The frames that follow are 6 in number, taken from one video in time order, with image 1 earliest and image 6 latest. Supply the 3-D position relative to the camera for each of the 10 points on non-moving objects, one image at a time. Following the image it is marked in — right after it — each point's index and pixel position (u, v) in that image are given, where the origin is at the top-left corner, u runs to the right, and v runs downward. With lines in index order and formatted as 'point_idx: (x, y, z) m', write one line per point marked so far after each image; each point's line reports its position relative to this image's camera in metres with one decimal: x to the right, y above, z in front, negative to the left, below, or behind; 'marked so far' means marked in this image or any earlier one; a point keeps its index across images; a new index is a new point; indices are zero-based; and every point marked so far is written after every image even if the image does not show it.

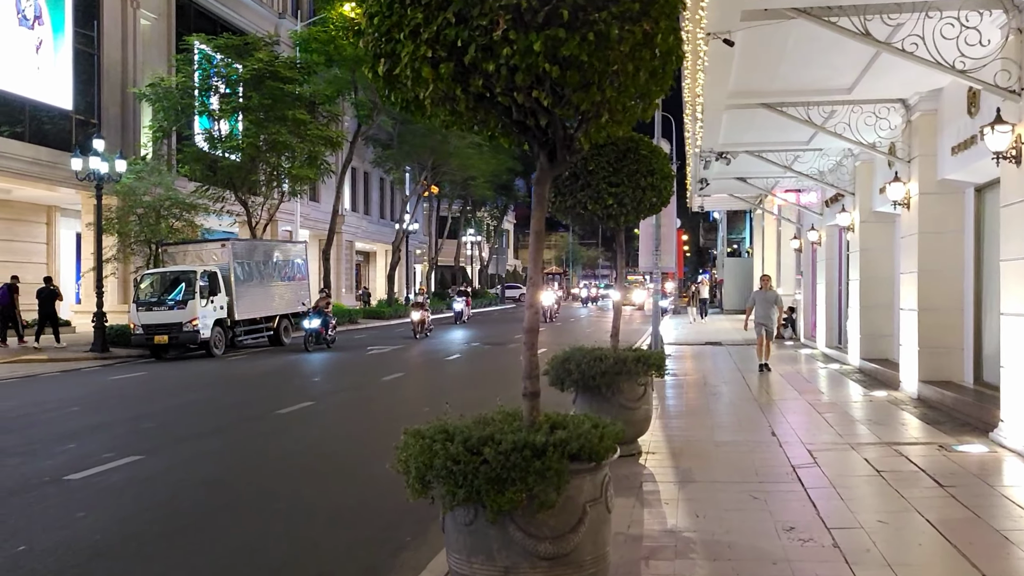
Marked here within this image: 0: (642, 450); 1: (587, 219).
0: (+1.4, -1.7, +8.9) m
1: (+0.8, +0.7, +8.3) m
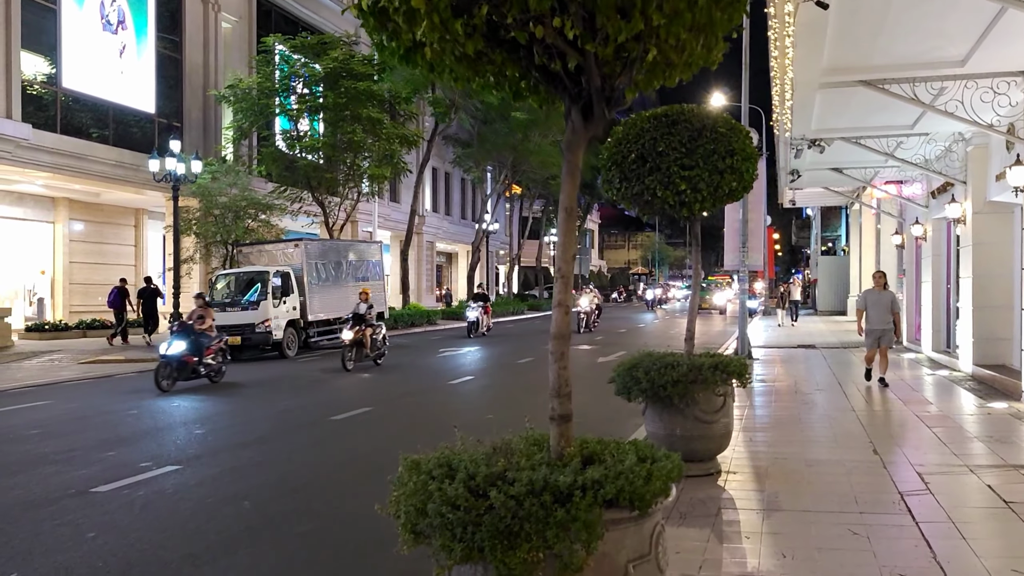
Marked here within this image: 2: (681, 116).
0: (+2.0, -1.7, +7.8) m
1: (+1.3, +0.7, +7.4) m
2: (+1.5, +1.5, +7.1) m
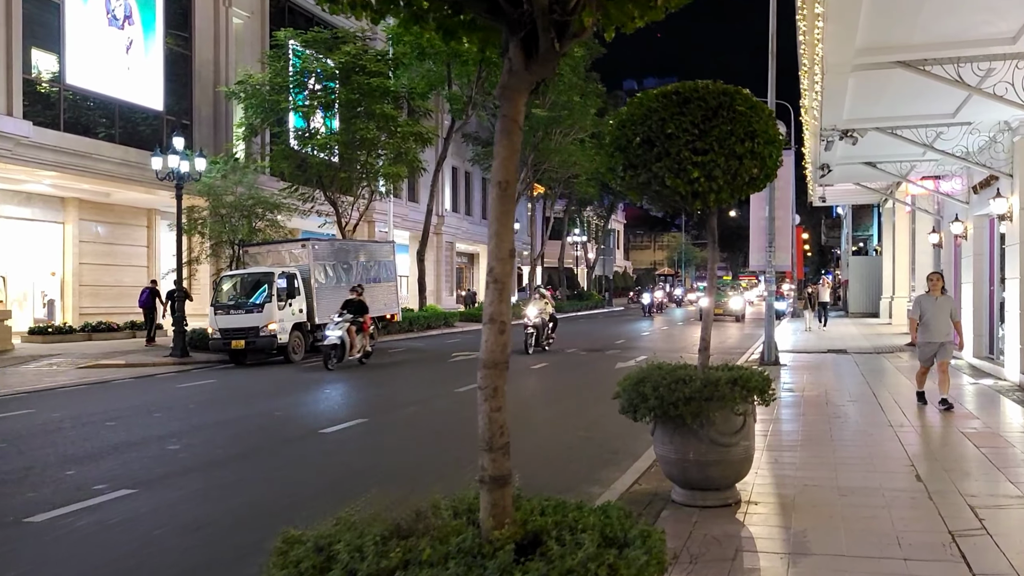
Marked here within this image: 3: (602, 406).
0: (+1.9, -1.7, +6.8) m
1: (+1.2, +0.7, +6.4) m
2: (+1.4, +1.5, +6.2) m
3: (+1.4, -1.8, +12.3) m
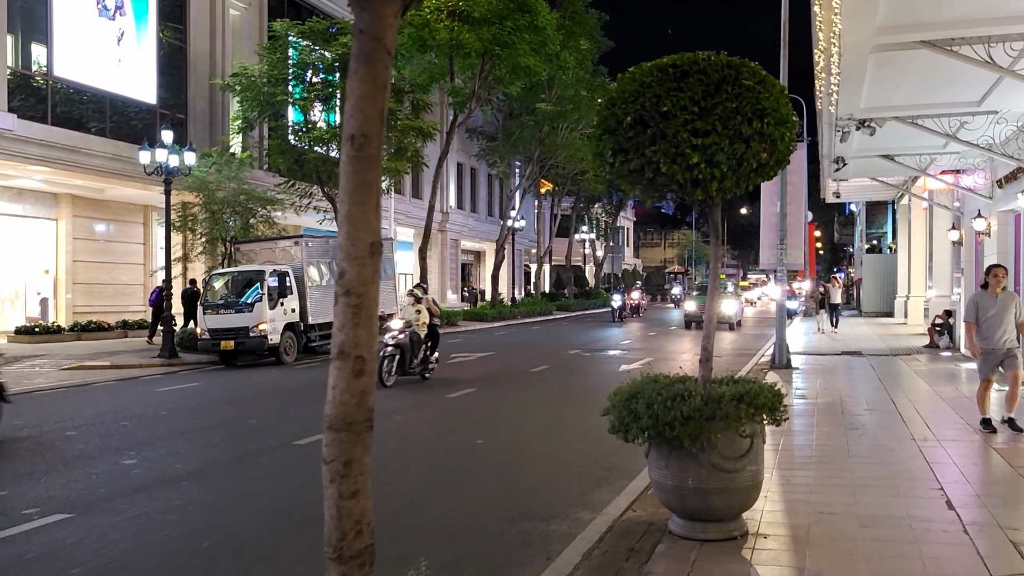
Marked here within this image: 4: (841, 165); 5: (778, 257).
0: (+1.8, -1.8, +6.0) m
1: (+1.0, +0.7, +5.6) m
2: (+1.2, +1.4, +5.4) m
3: (+1.3, -1.8, +11.5) m
4: (+7.3, +2.7, +18.3) m
5: (+5.9, +0.7, +18.4) m
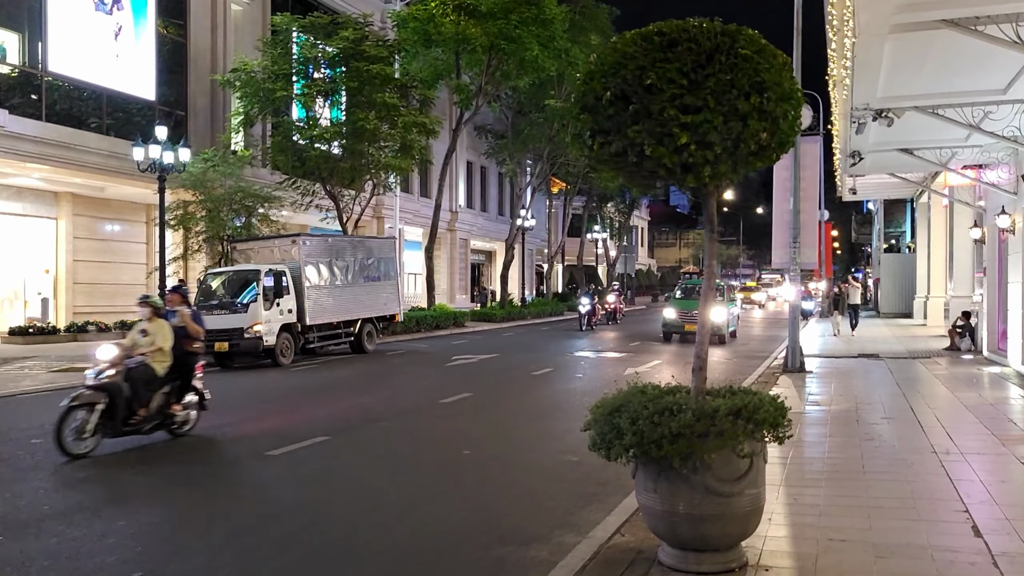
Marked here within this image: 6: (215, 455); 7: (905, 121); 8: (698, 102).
0: (+1.6, -1.8, +5.4) m
1: (+0.8, +0.7, +4.9) m
2: (+1.0, +1.4, +4.7) m
3: (+1.2, -1.7, +10.8) m
4: (+7.3, +2.7, +17.5) m
5: (+6.0, +0.7, +17.6) m
6: (-3.2, -1.8, +8.9) m
7: (+6.6, +2.8, +14.0) m
8: (+1.0, +1.0, +4.6) m
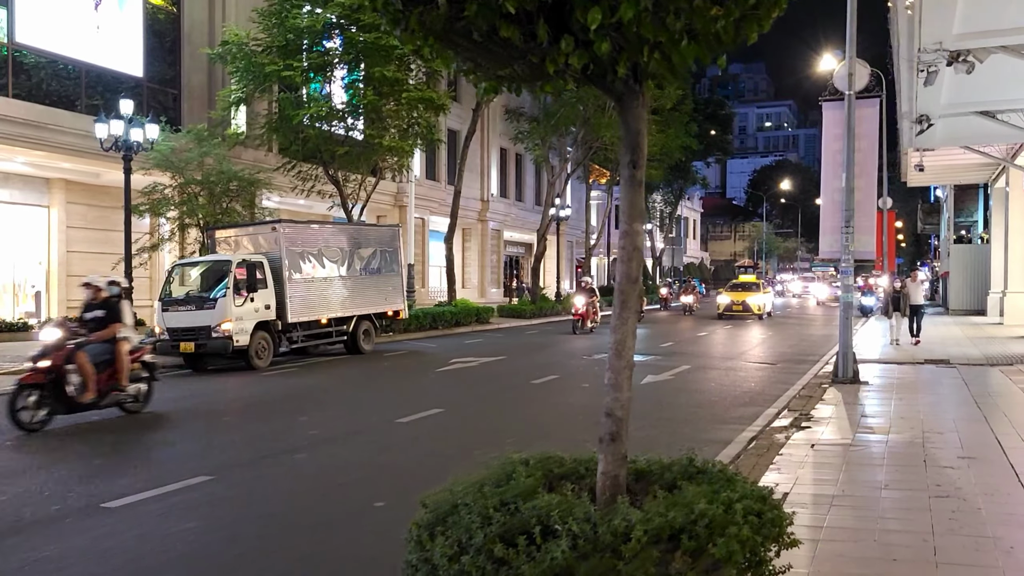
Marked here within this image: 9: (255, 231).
0: (+0.7, -1.7, +2.8) m
1: (-0.1, +0.7, +2.4) m
2: (+0.1, +1.5, +2.2) m
3: (+0.7, -1.7, +8.3) m
4: (+7.3, +2.8, +14.5) m
5: (+5.9, +0.8, +14.7) m
6: (-3.8, -1.8, +6.7) m
7: (+6.4, +2.9, +11.1) m
8: (+0.1, +1.1, +2.0) m
9: (-5.8, +1.3, +18.8) m
